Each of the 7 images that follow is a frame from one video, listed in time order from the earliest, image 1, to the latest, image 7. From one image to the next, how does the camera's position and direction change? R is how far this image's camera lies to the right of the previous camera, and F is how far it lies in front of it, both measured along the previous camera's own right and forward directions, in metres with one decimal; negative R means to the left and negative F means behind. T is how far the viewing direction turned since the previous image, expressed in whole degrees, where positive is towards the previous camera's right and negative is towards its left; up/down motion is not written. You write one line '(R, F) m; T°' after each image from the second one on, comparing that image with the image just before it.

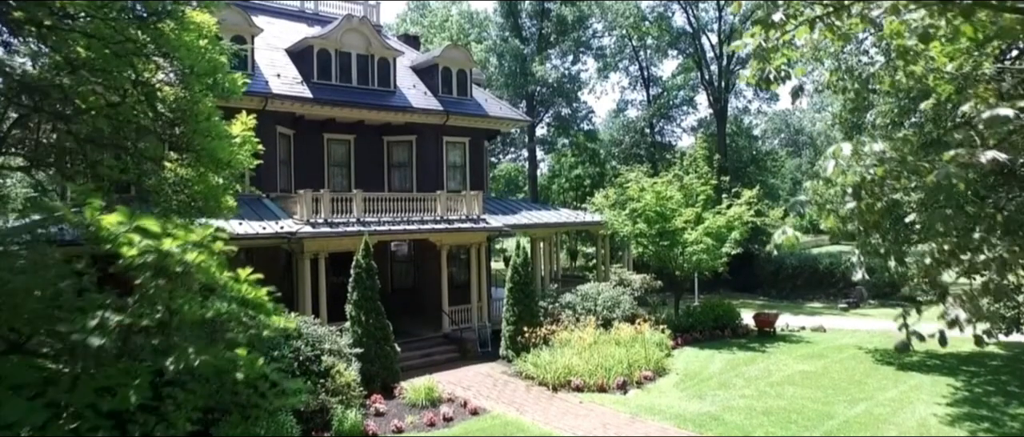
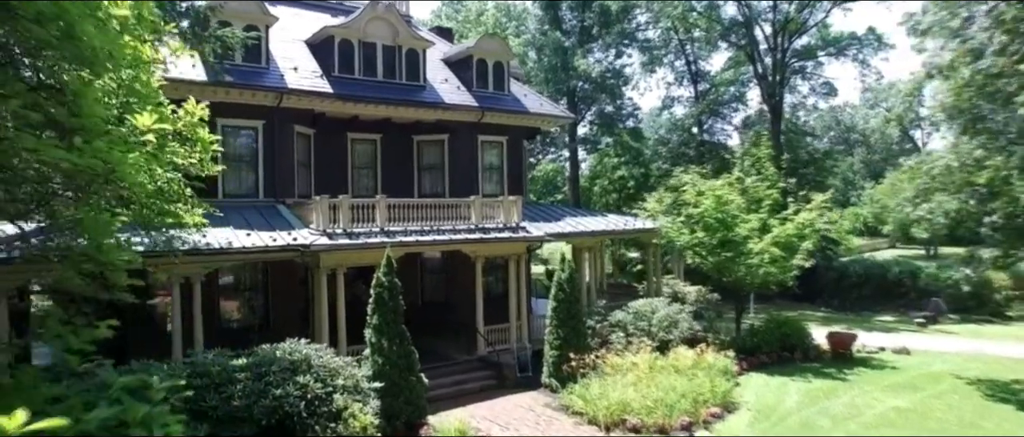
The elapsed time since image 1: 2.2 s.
(-0.1, +2.1) m; -3°
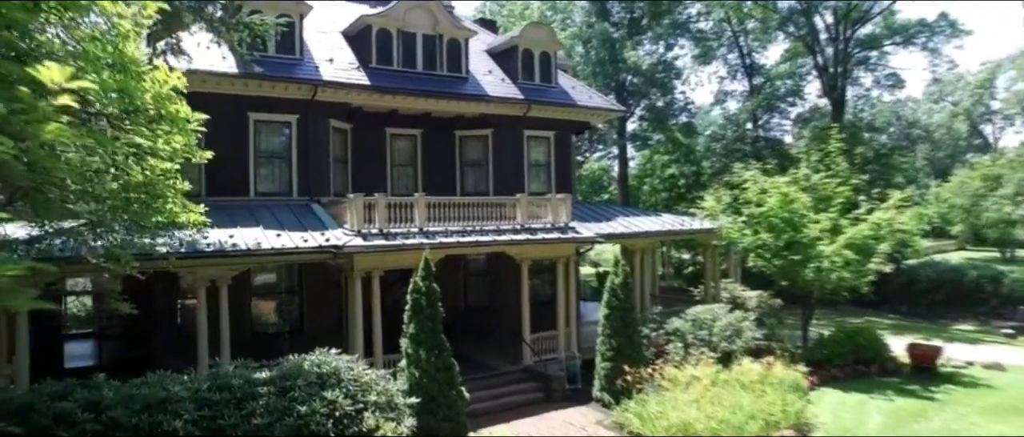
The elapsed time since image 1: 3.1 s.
(-0.1, +1.2) m; -4°
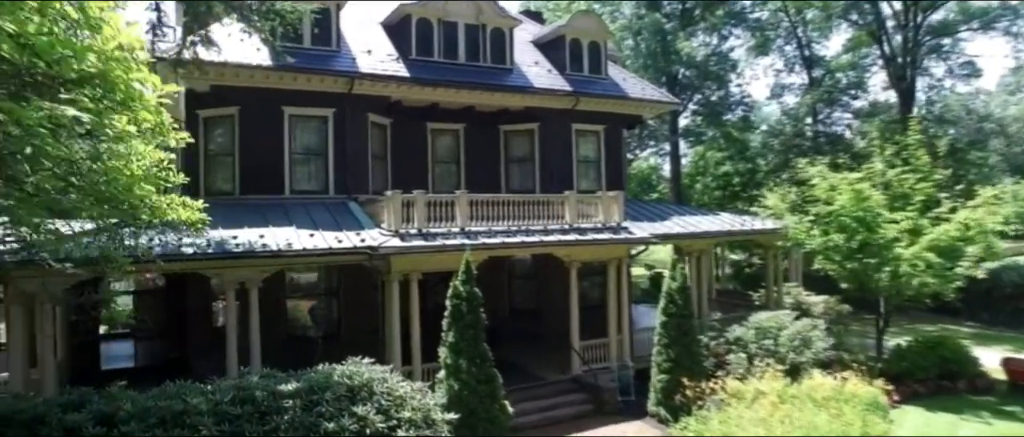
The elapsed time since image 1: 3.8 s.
(0.0, +1.0) m; -4°
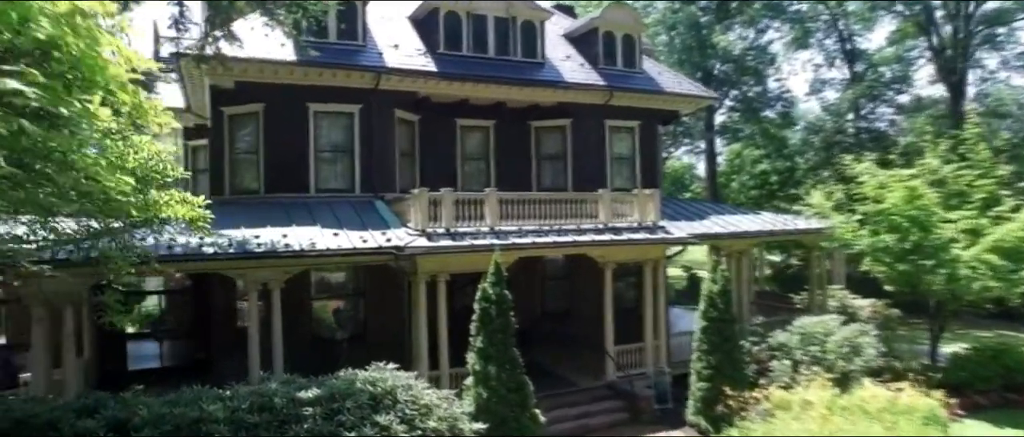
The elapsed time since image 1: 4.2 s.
(0.0, +0.5) m; -3°
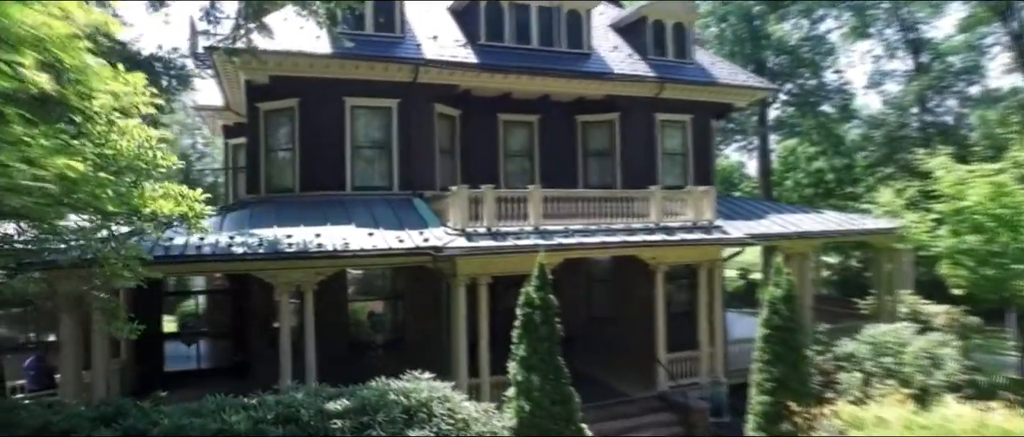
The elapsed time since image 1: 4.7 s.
(0.0, +0.7) m; -4°
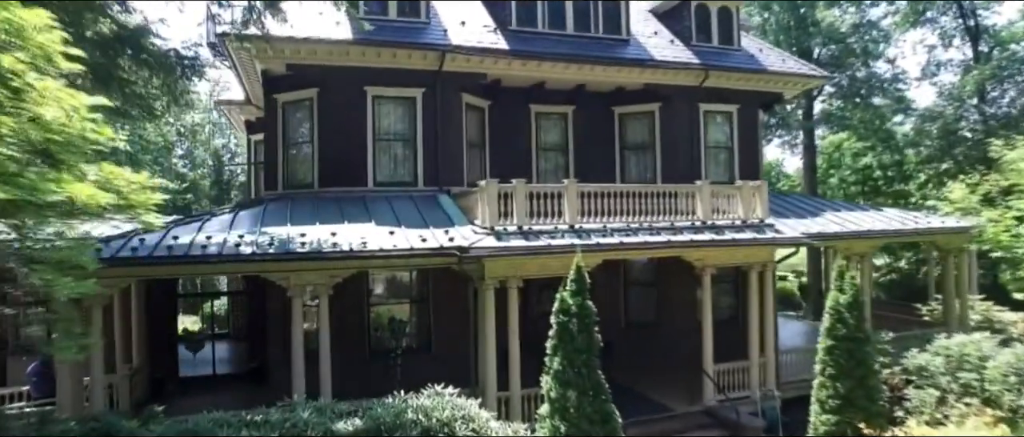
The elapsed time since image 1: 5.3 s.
(0.0, +1.0) m; -3°
